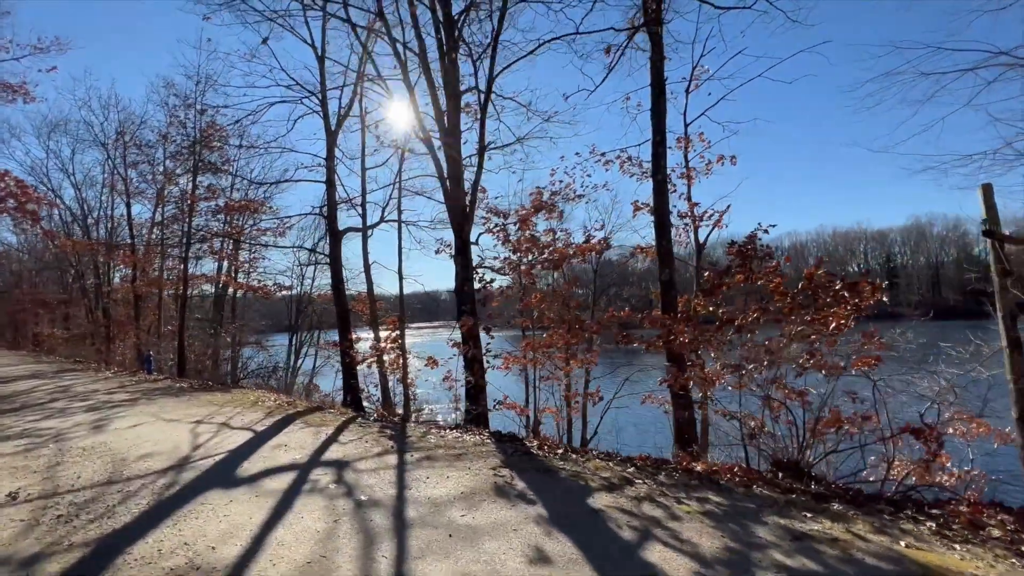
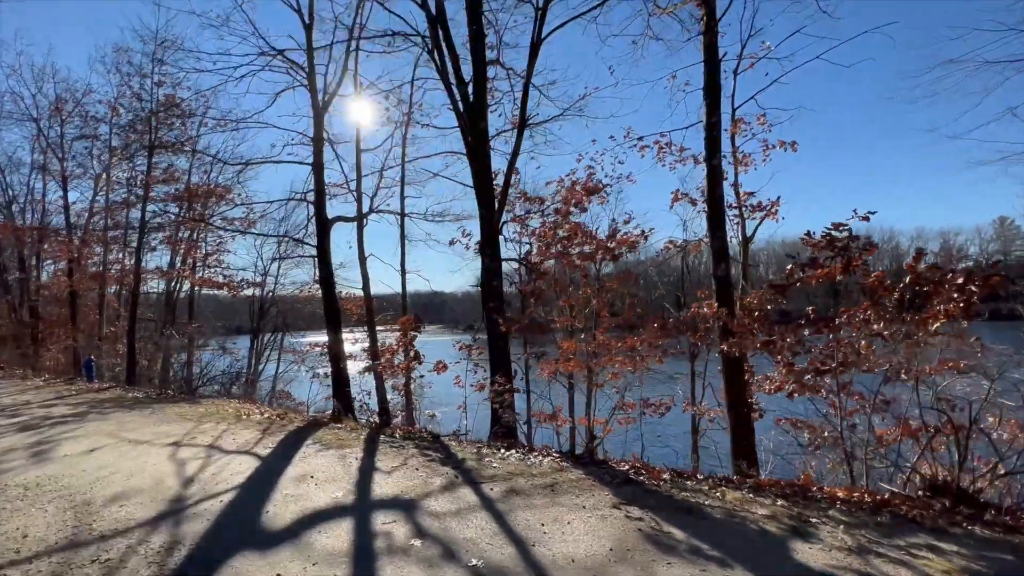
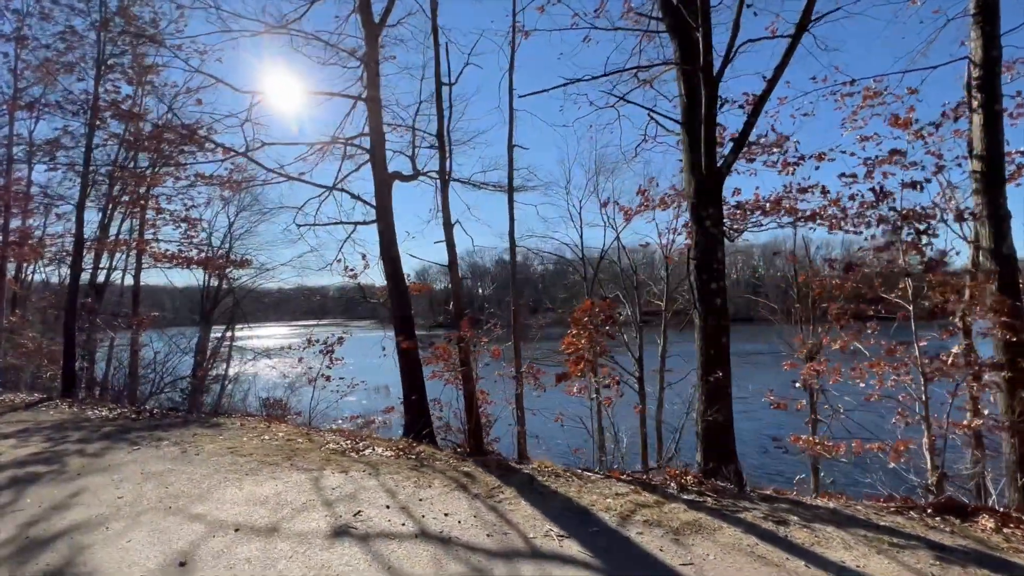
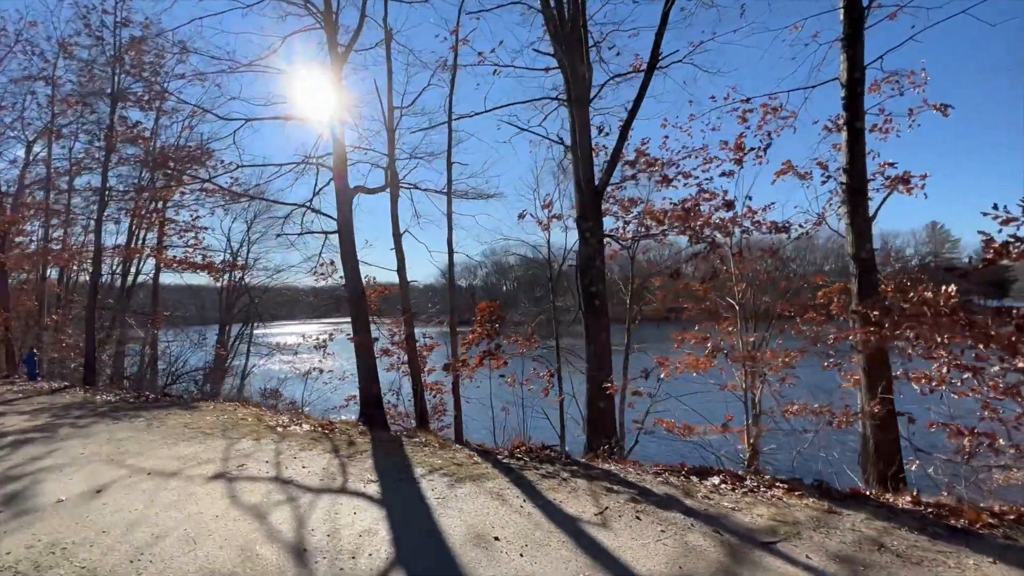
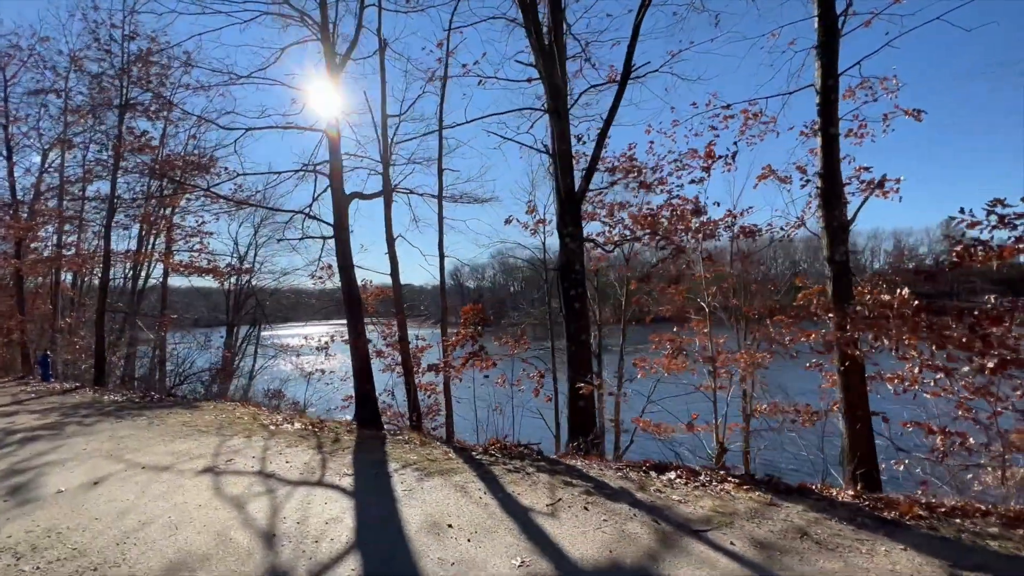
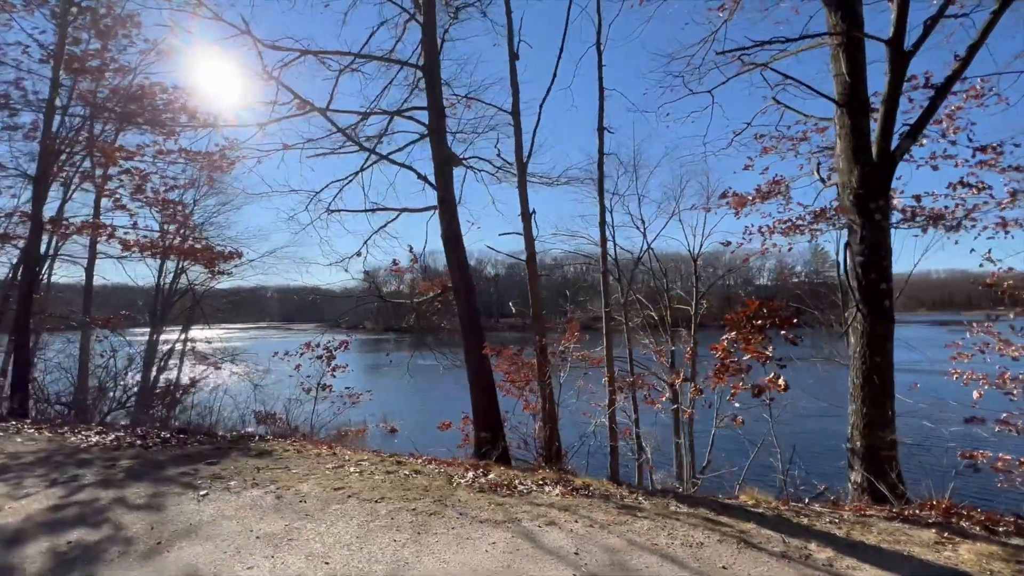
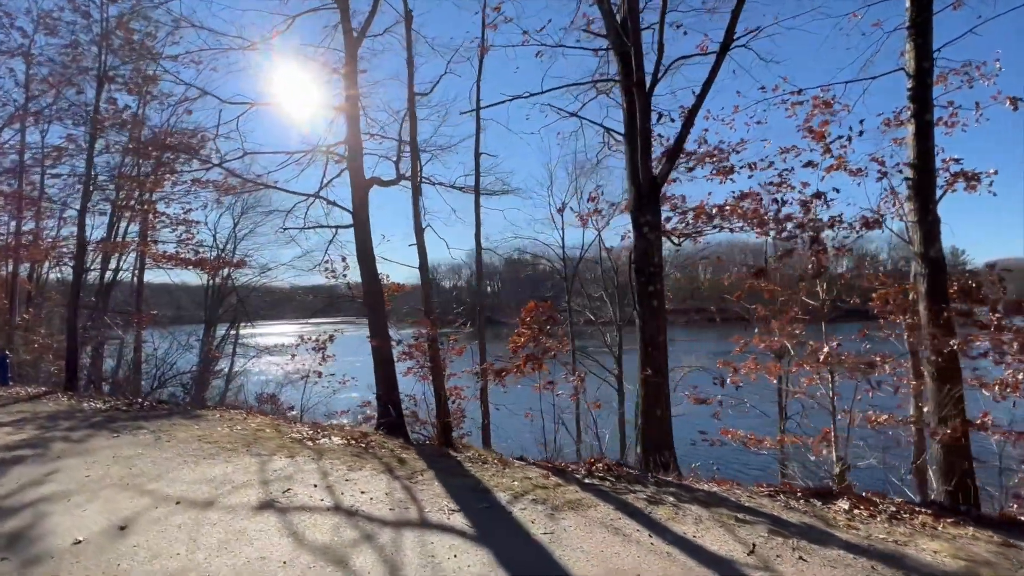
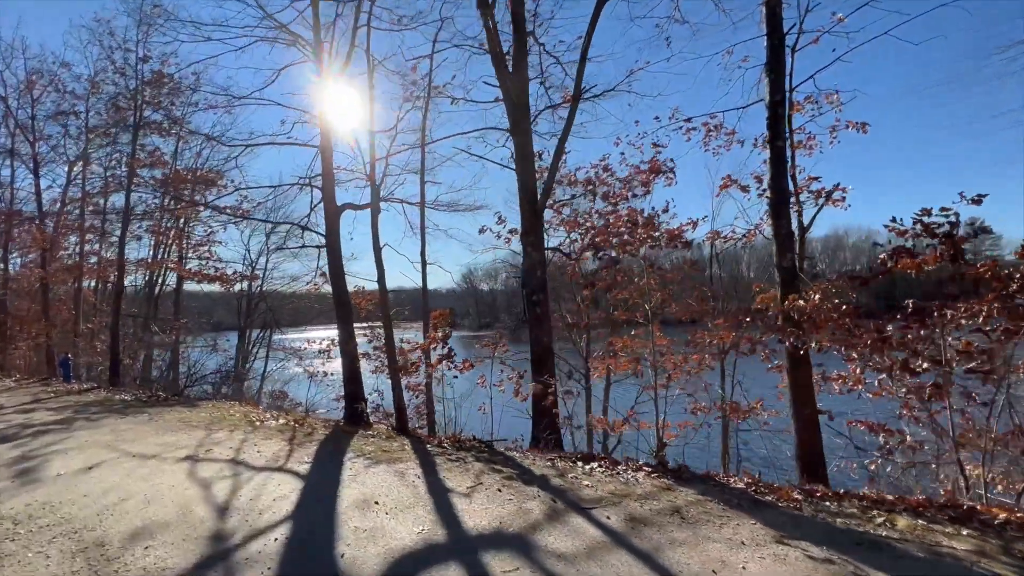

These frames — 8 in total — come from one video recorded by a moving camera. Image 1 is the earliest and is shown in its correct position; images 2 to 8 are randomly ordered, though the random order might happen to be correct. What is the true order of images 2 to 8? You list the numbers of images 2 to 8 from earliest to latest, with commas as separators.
2, 8, 5, 4, 7, 3, 6
